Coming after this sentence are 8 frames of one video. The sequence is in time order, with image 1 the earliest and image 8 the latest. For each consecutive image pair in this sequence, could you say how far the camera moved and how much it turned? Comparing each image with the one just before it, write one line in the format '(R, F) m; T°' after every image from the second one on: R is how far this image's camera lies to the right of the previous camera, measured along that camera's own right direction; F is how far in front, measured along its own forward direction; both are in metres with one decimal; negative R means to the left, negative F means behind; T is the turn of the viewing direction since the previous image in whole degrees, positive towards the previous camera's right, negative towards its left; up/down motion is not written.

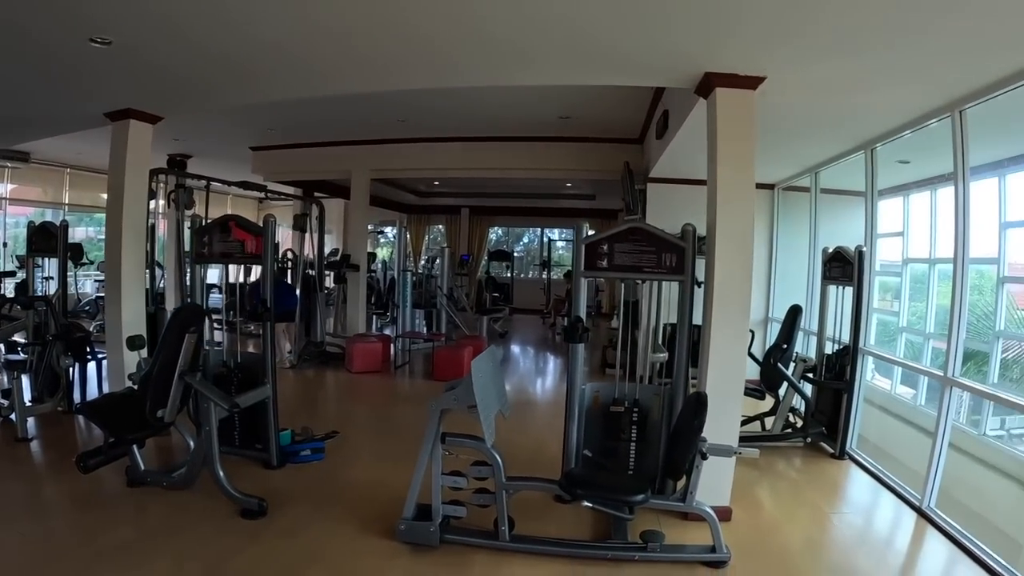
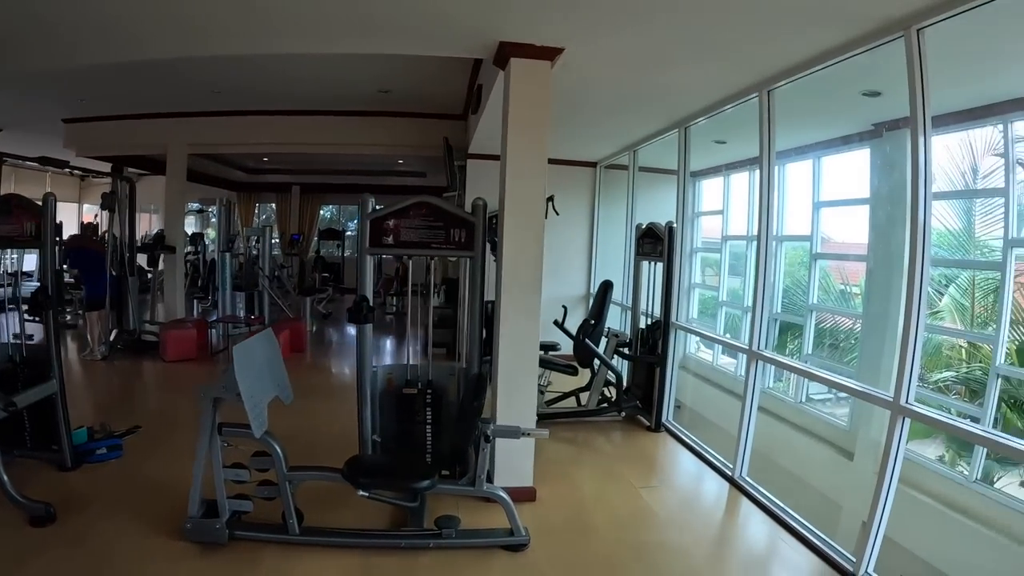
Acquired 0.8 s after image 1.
(+0.9, +0.1) m; +4°
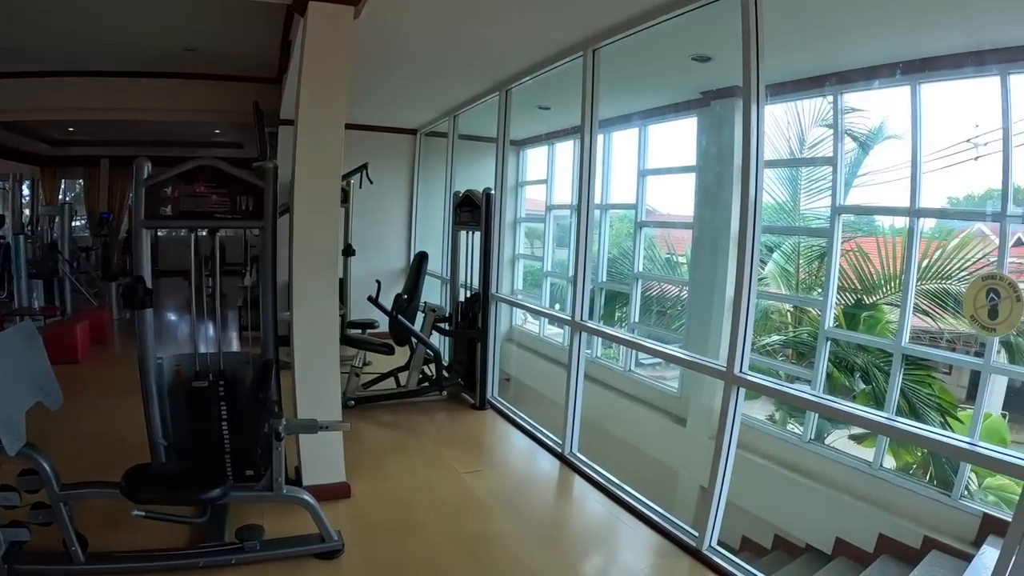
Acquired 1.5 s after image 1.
(+0.8, +0.2) m; +5°
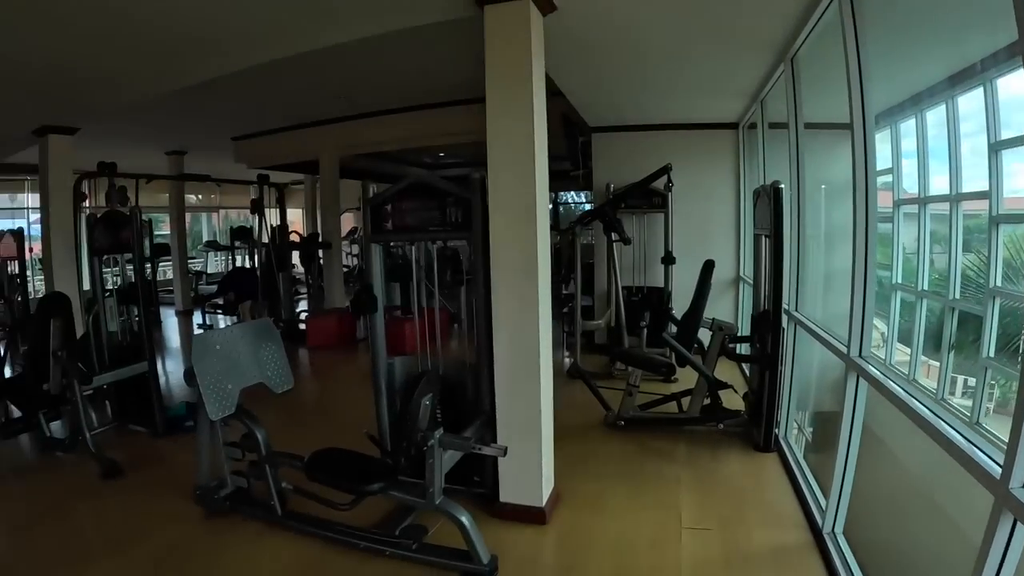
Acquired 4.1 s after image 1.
(+0.3, +0.5) m; -28°
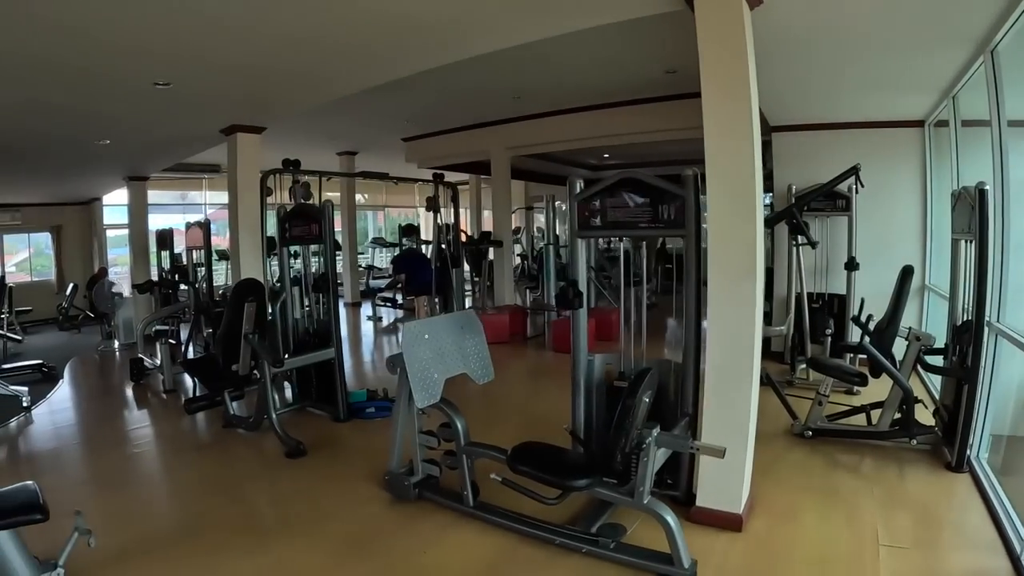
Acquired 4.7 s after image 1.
(-0.7, 0.0) m; -4°
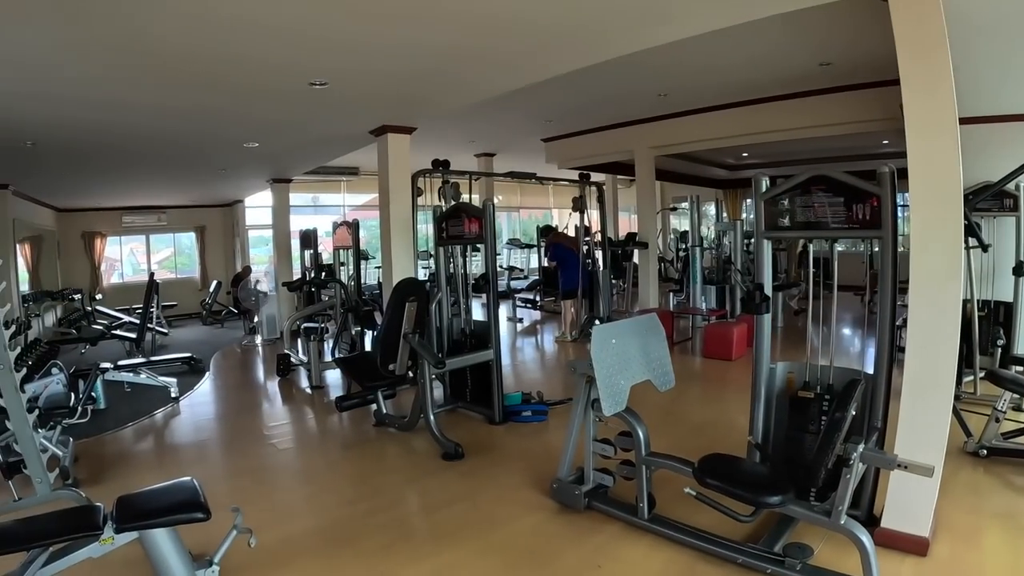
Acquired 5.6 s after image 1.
(-0.6, 0.0) m; -3°
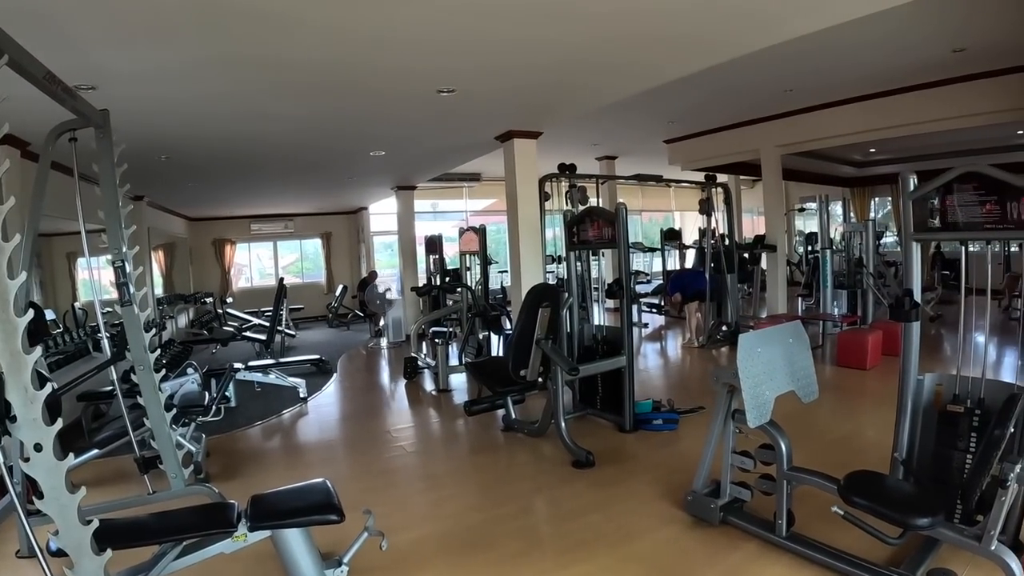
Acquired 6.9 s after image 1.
(-0.4, 0.0) m; -6°
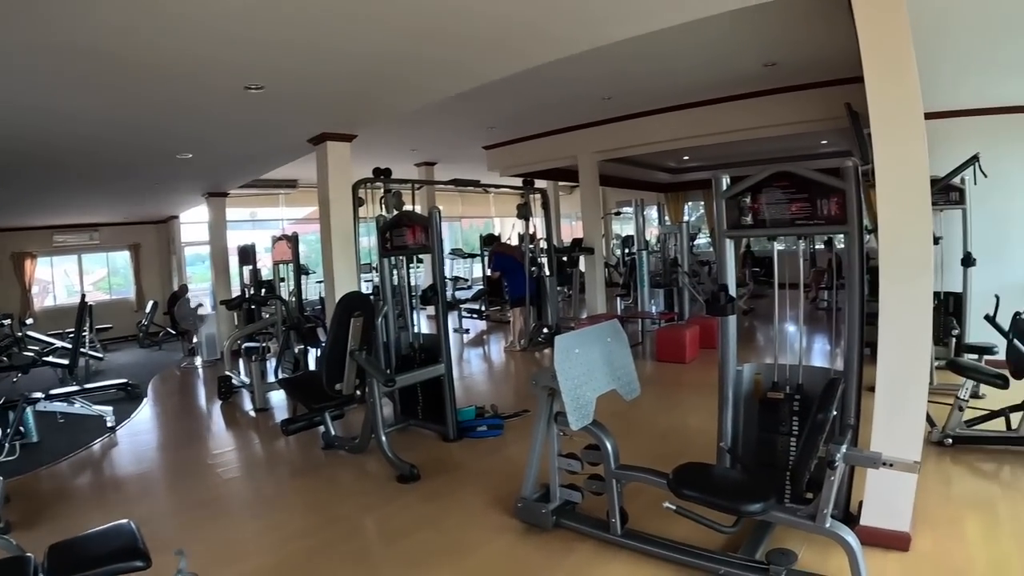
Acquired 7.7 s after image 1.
(+0.5, +0.1) m; +8°
